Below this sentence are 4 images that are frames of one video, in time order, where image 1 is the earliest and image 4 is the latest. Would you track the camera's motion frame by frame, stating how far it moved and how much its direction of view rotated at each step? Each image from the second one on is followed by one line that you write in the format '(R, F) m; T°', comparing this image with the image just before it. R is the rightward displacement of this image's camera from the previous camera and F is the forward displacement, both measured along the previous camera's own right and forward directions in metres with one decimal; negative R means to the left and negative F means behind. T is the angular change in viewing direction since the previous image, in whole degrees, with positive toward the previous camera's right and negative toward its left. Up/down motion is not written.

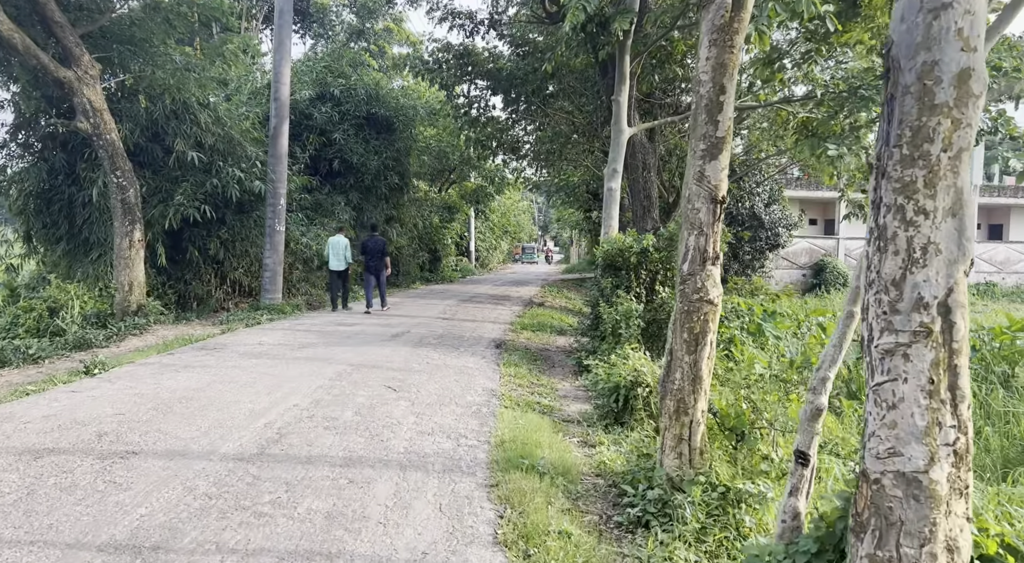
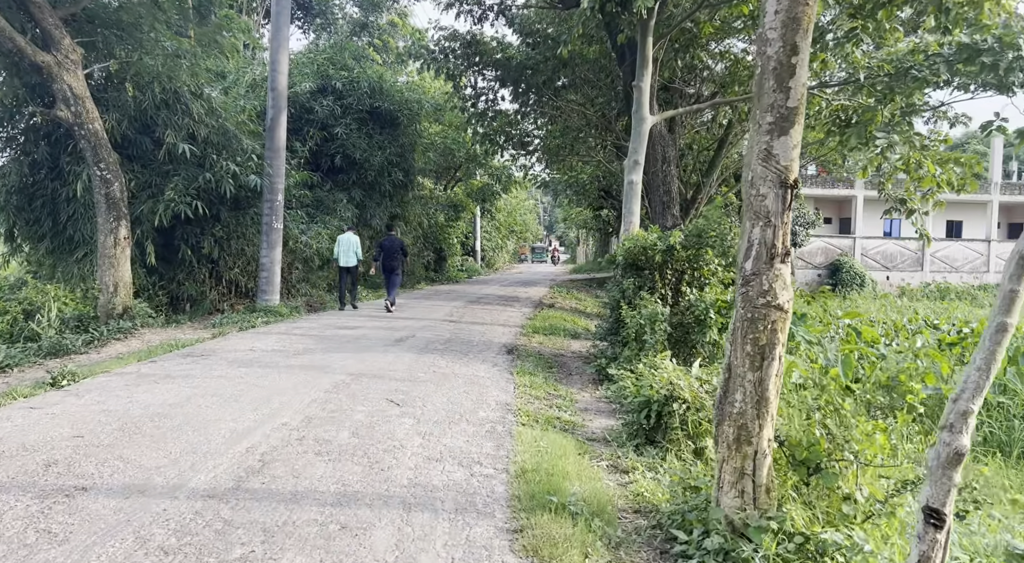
(-0.1, +0.7) m; 0°
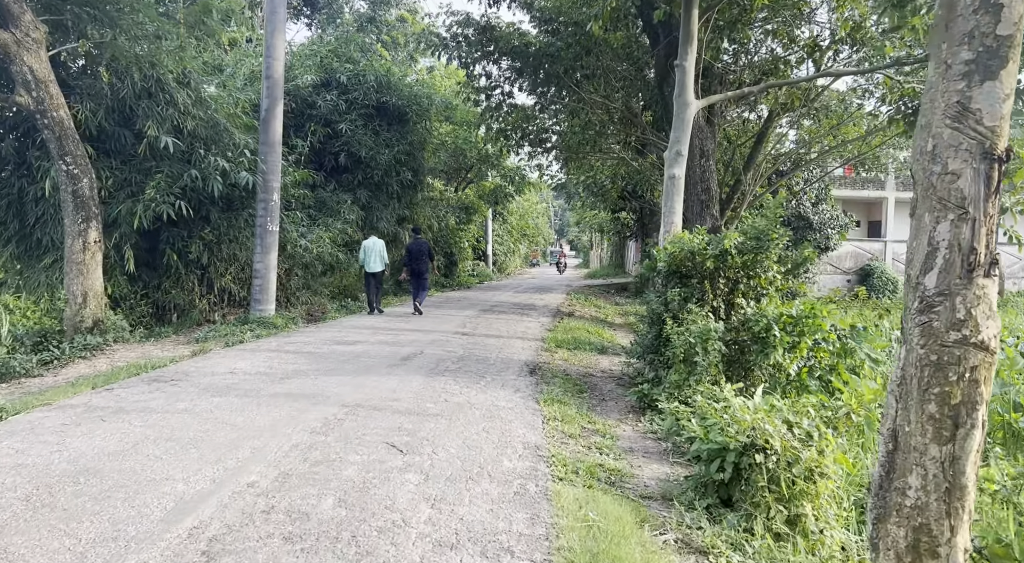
(-0.1, +1.2) m; -1°
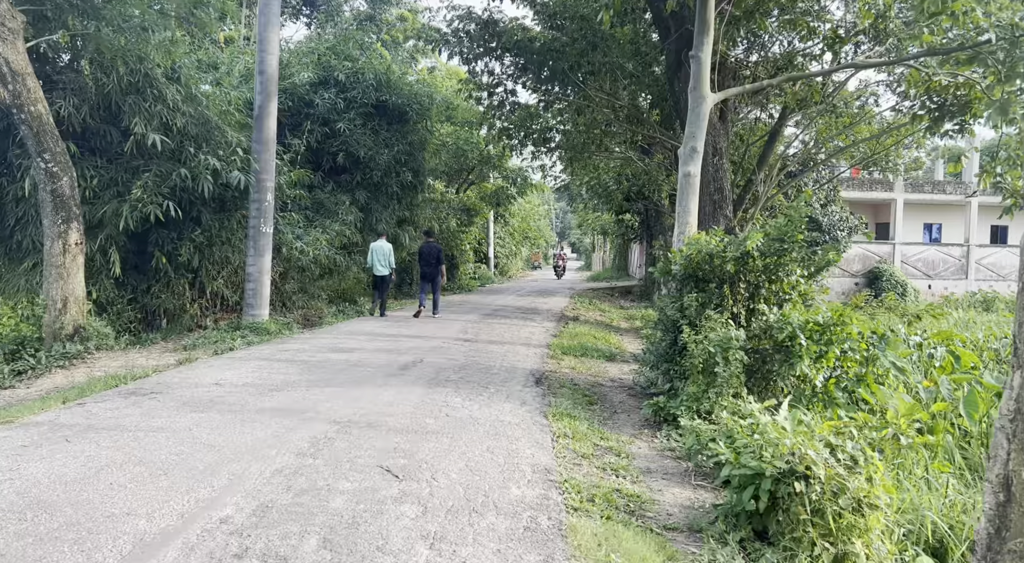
(0.0, +0.5) m; 0°
